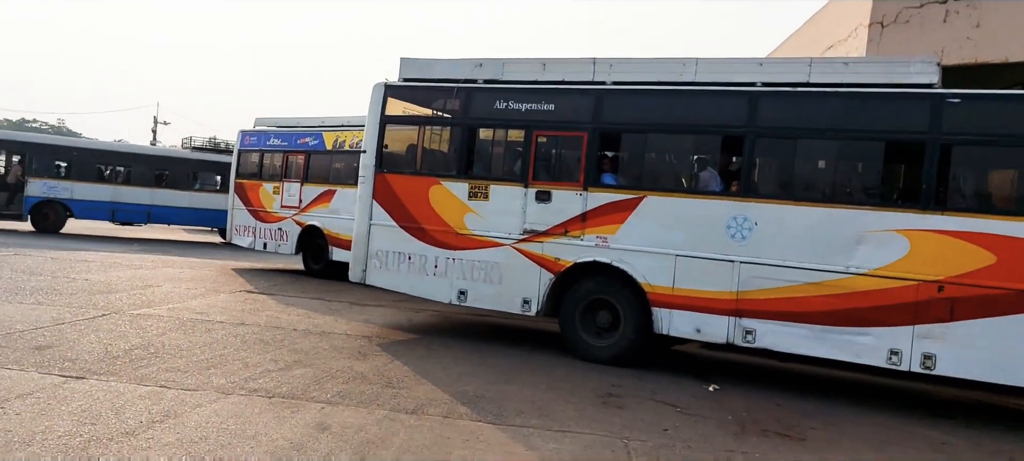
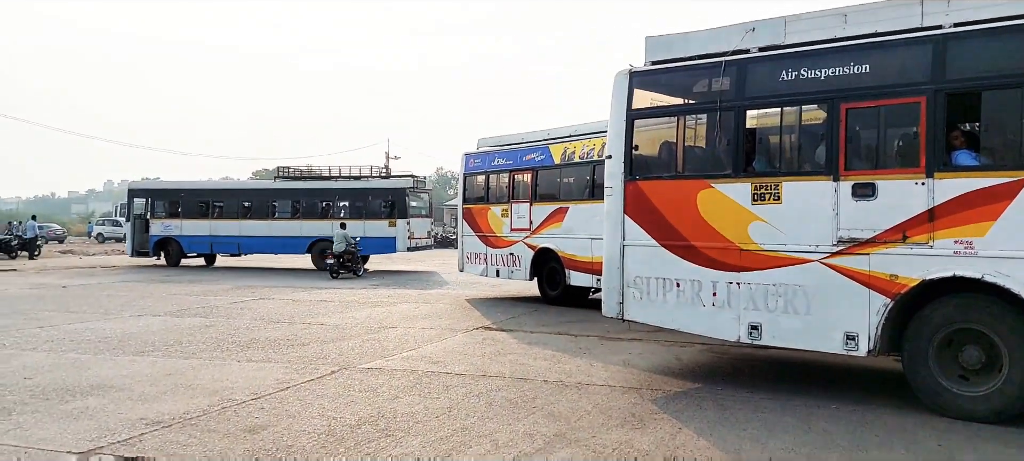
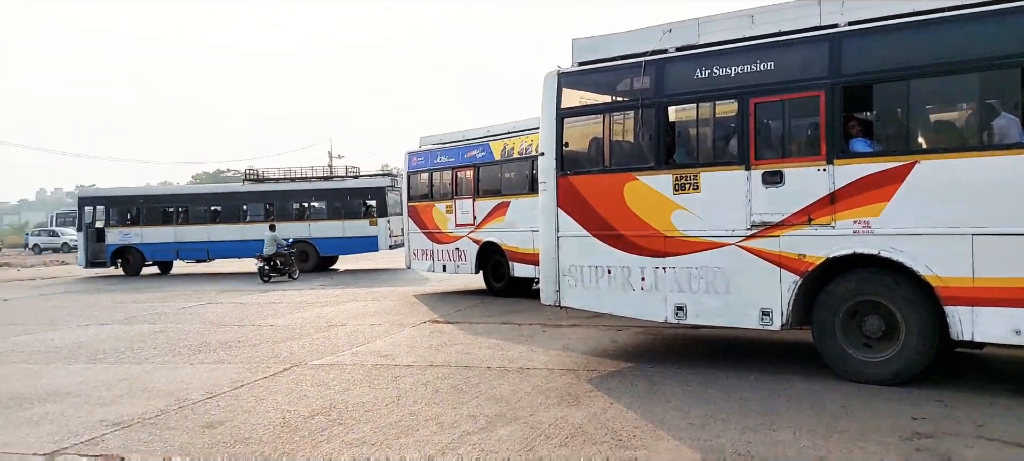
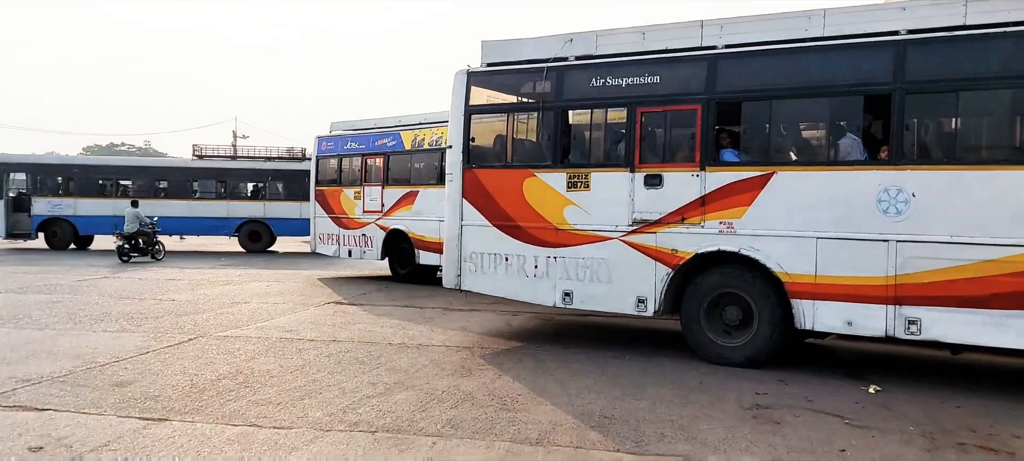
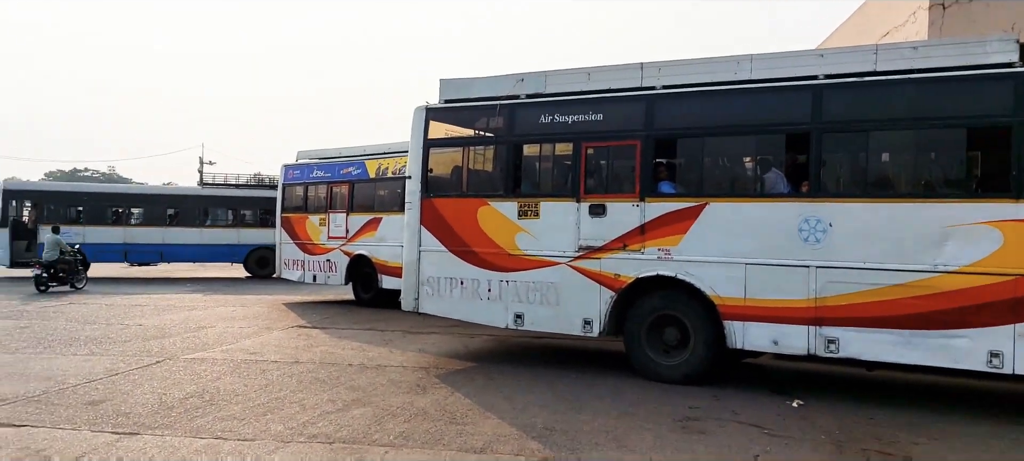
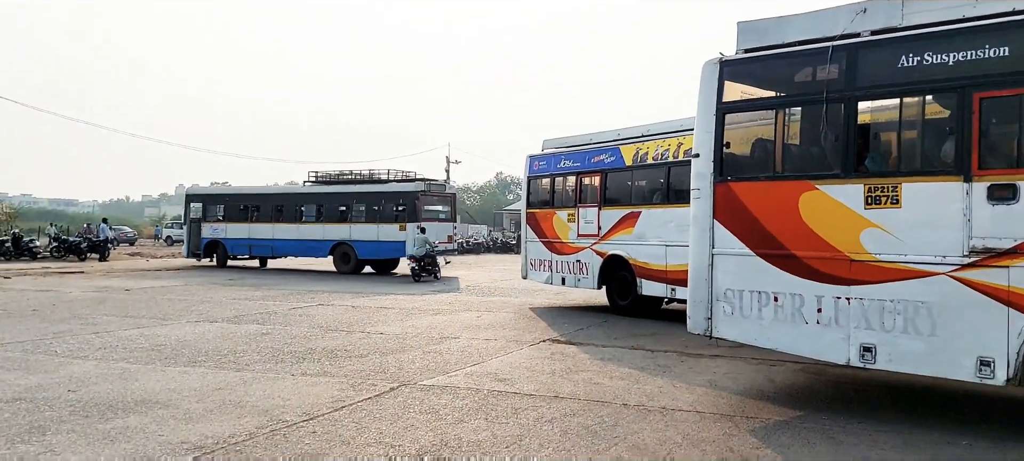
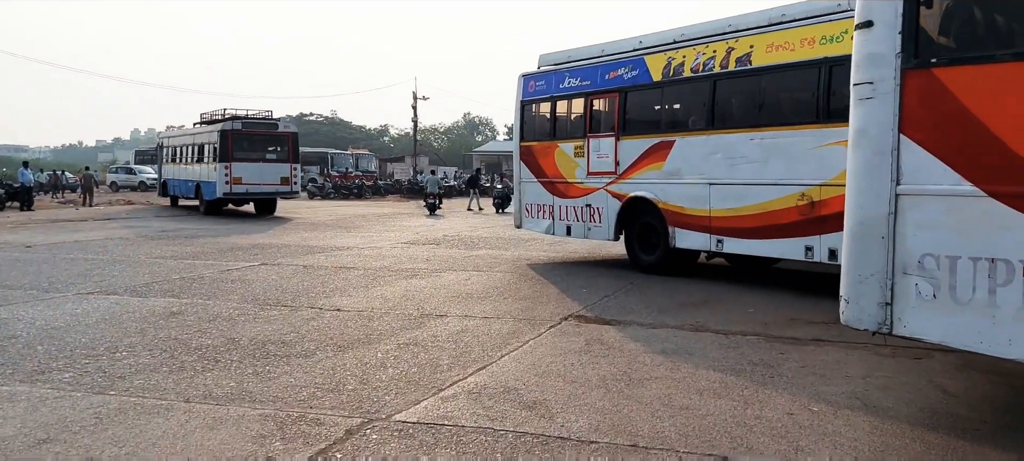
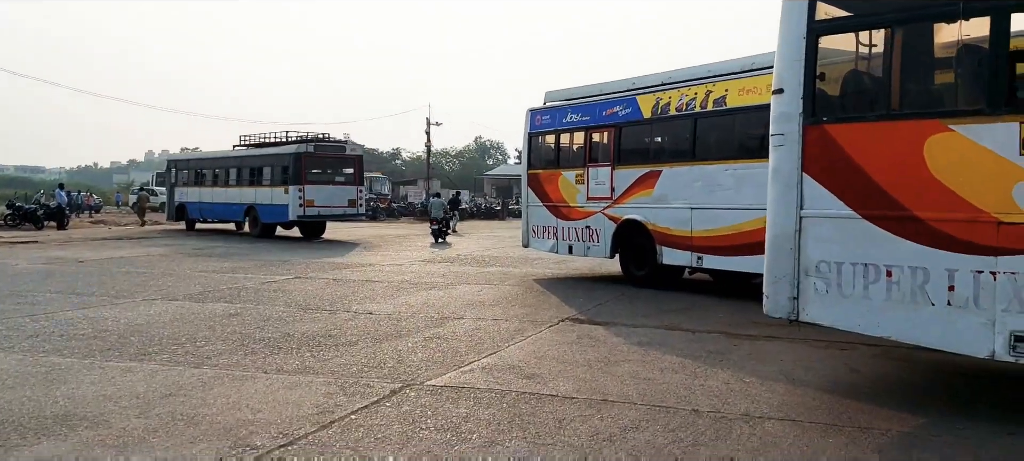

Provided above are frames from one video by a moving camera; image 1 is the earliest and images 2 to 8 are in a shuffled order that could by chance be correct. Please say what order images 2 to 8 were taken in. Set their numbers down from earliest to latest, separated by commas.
5, 4, 3, 2, 6, 8, 7
